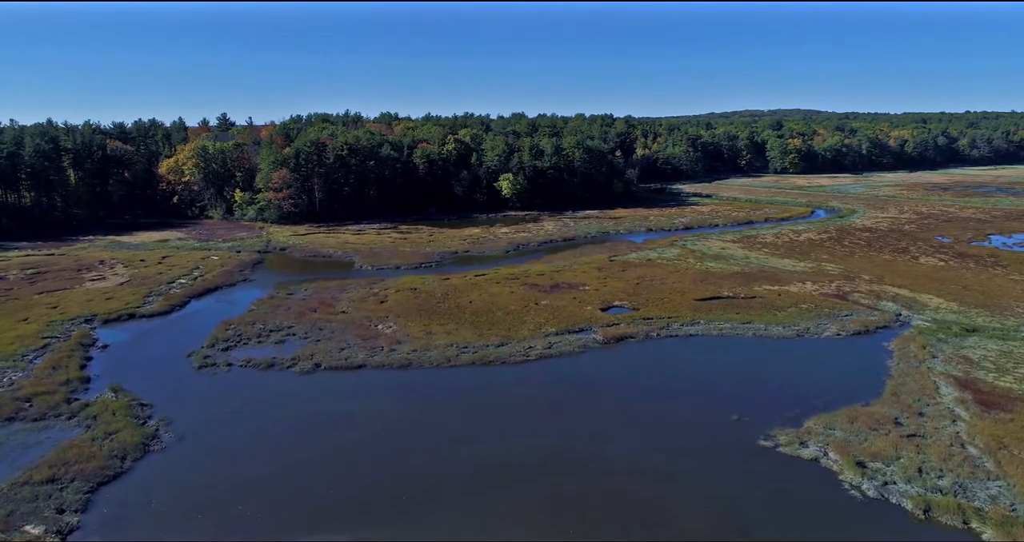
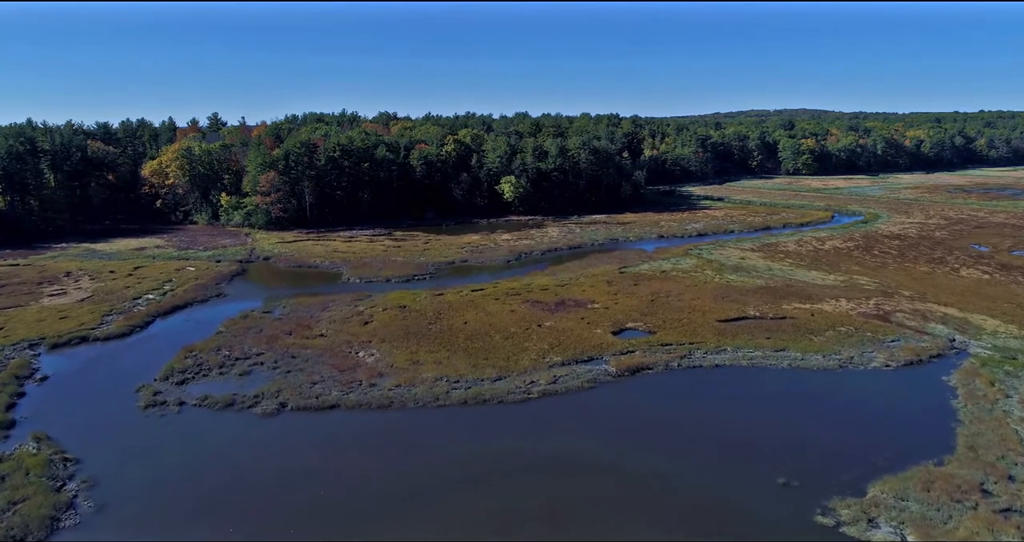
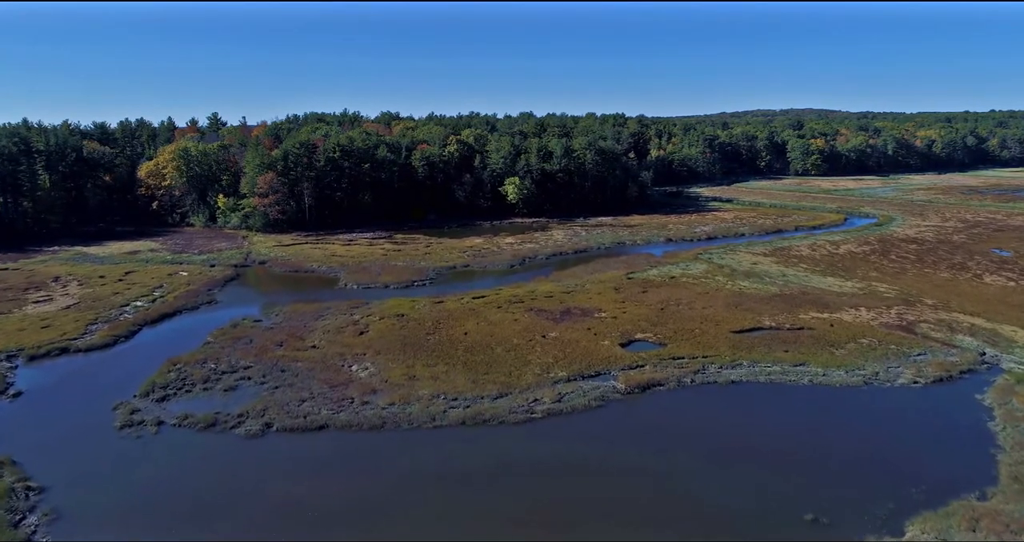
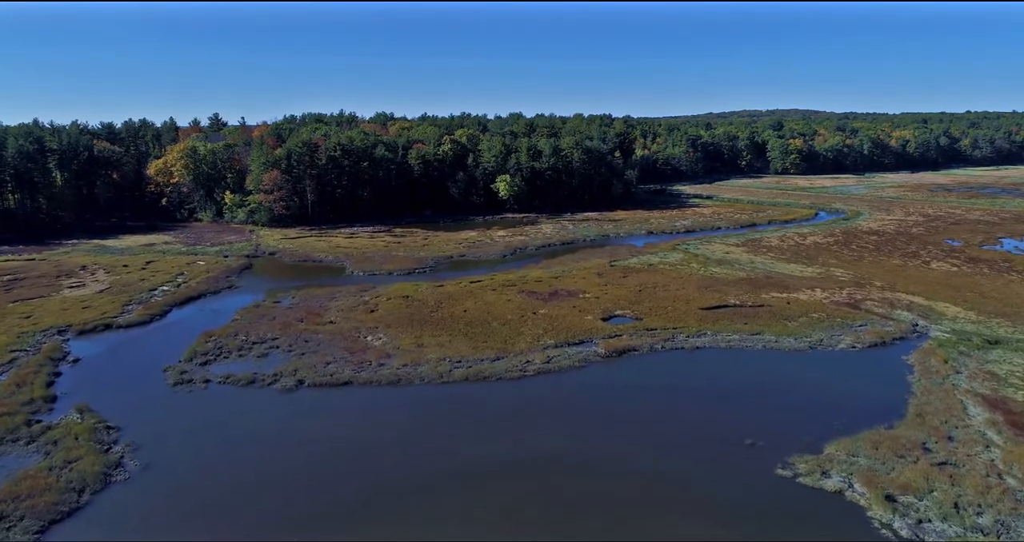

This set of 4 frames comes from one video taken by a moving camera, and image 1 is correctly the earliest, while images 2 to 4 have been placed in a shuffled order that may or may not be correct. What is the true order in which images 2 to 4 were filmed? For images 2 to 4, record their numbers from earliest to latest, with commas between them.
4, 2, 3
